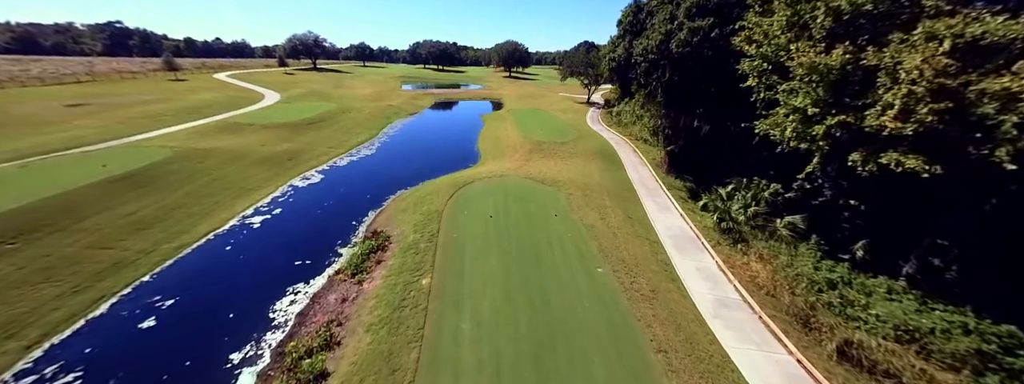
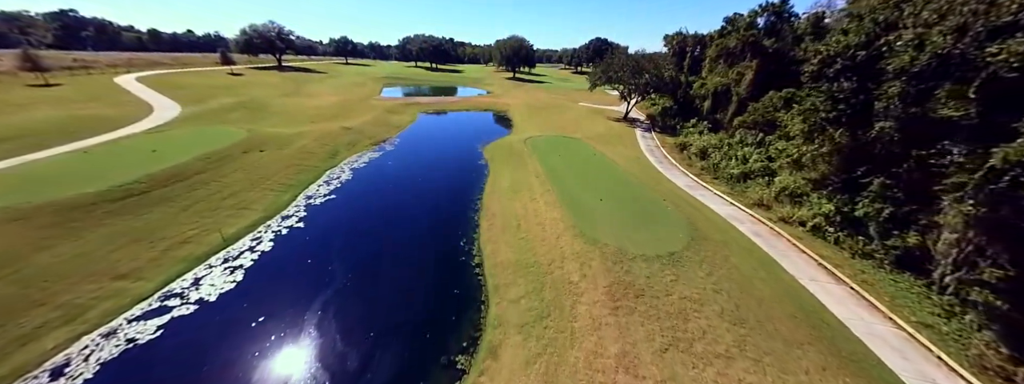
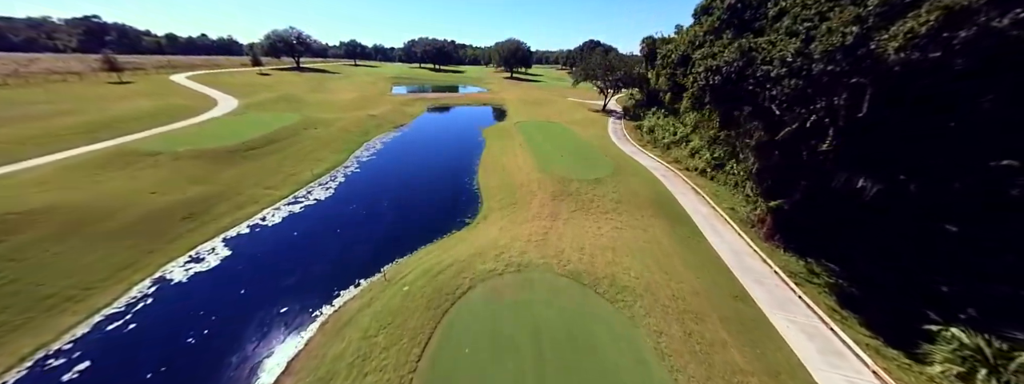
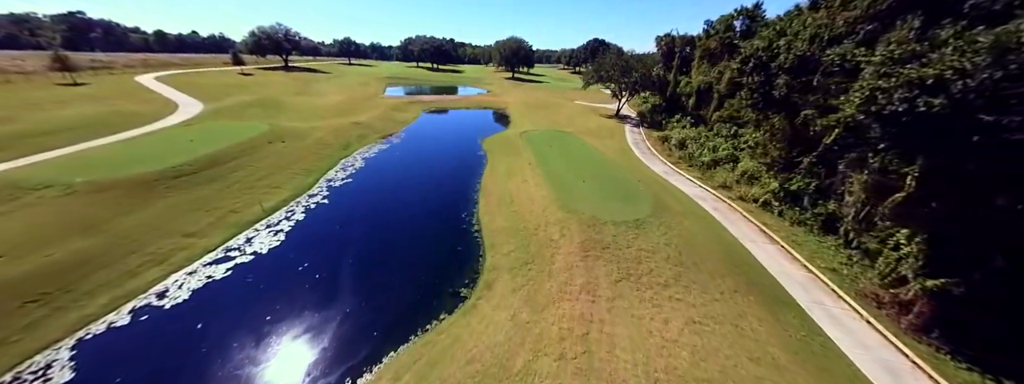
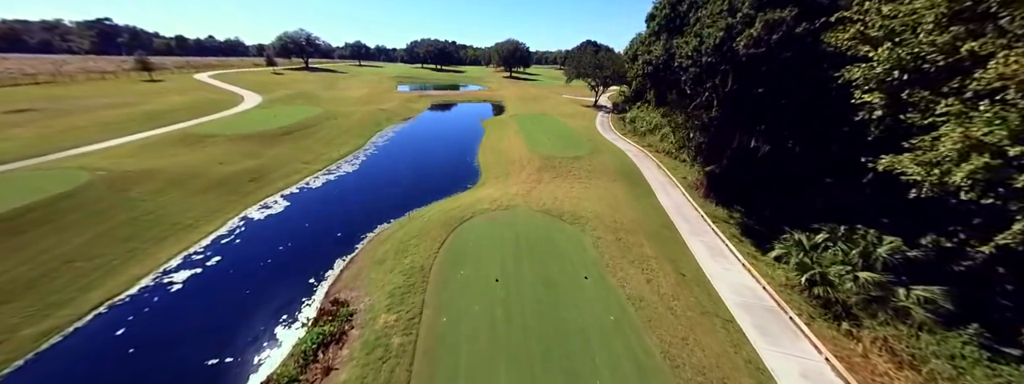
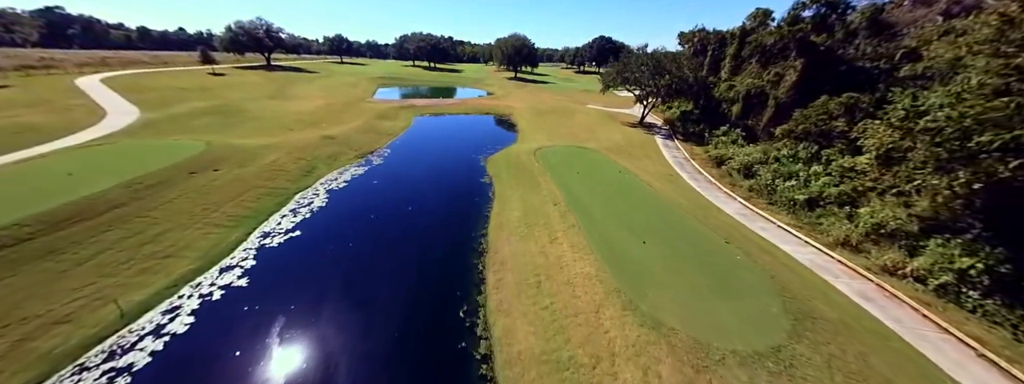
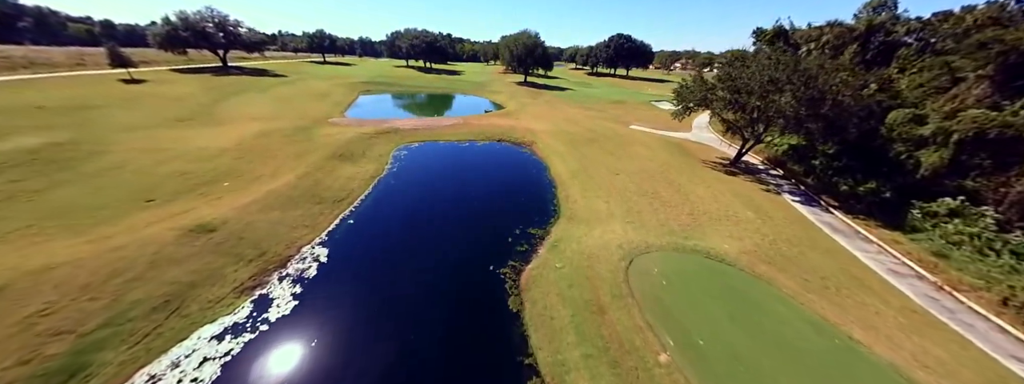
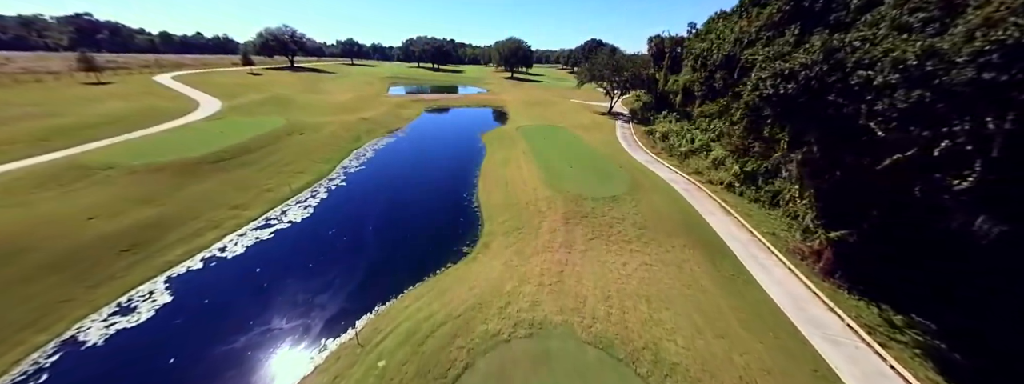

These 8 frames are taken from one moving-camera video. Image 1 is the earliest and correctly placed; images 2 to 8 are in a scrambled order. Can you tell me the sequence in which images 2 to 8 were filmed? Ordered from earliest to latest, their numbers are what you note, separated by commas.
5, 3, 8, 4, 2, 6, 7
